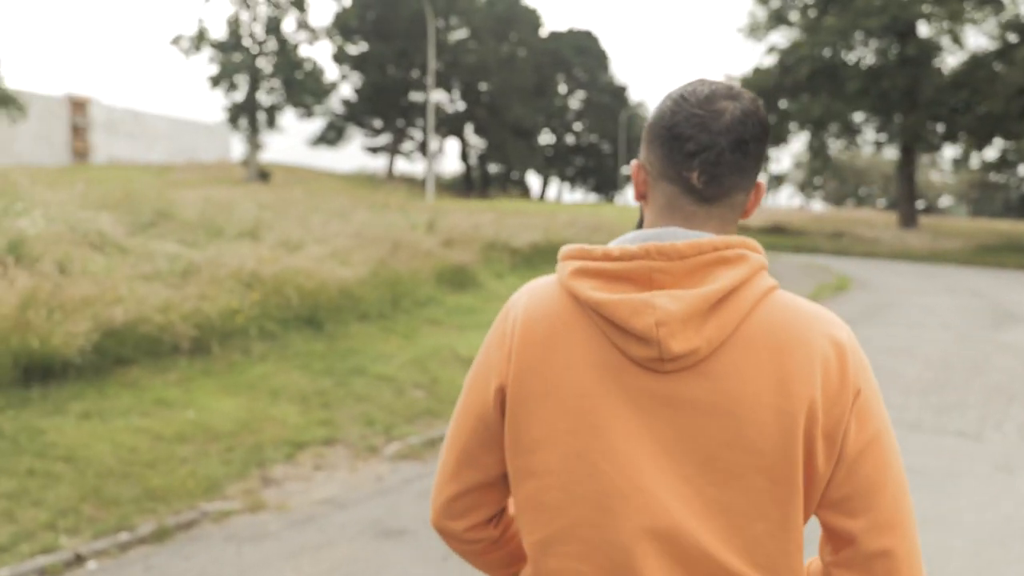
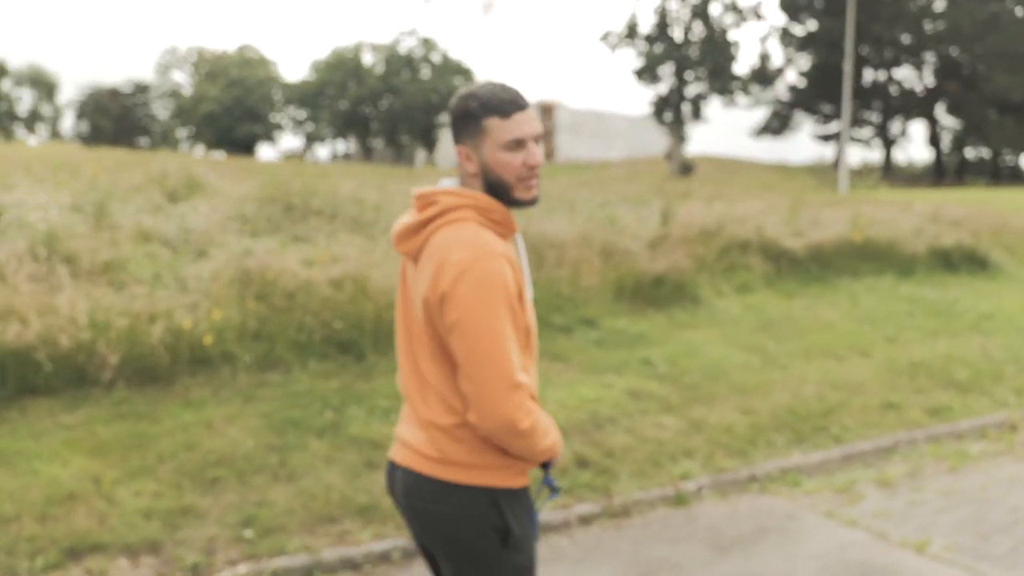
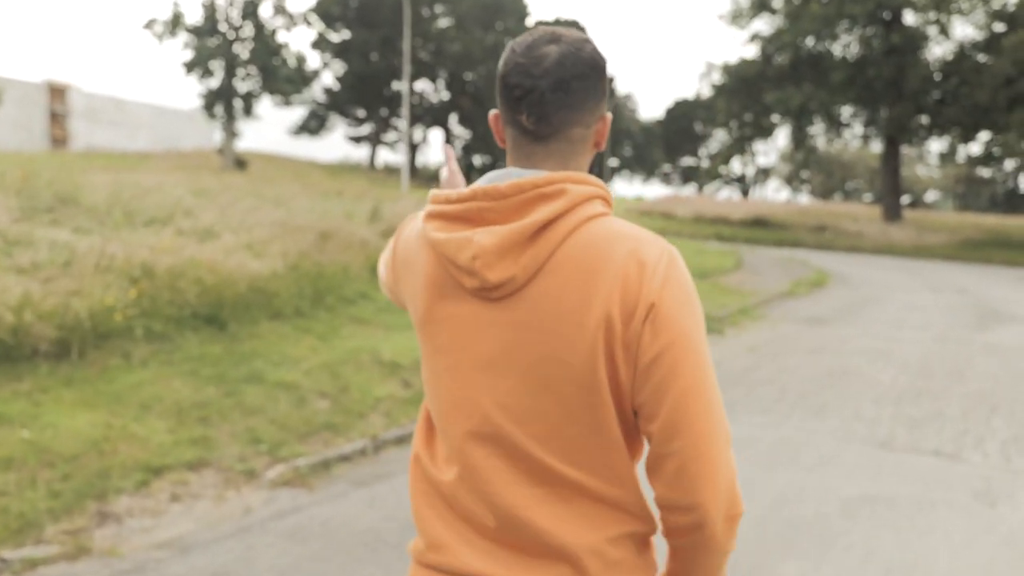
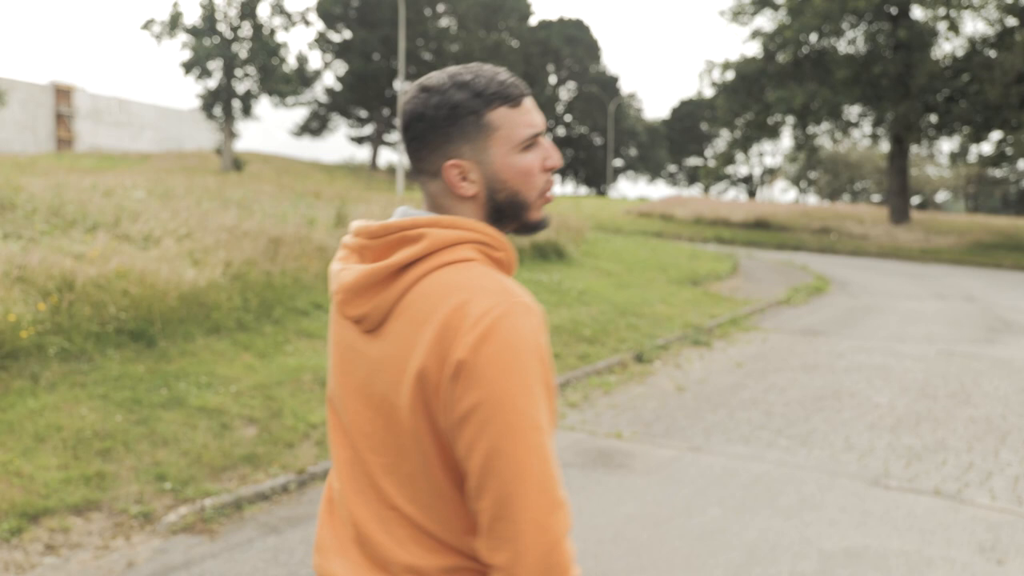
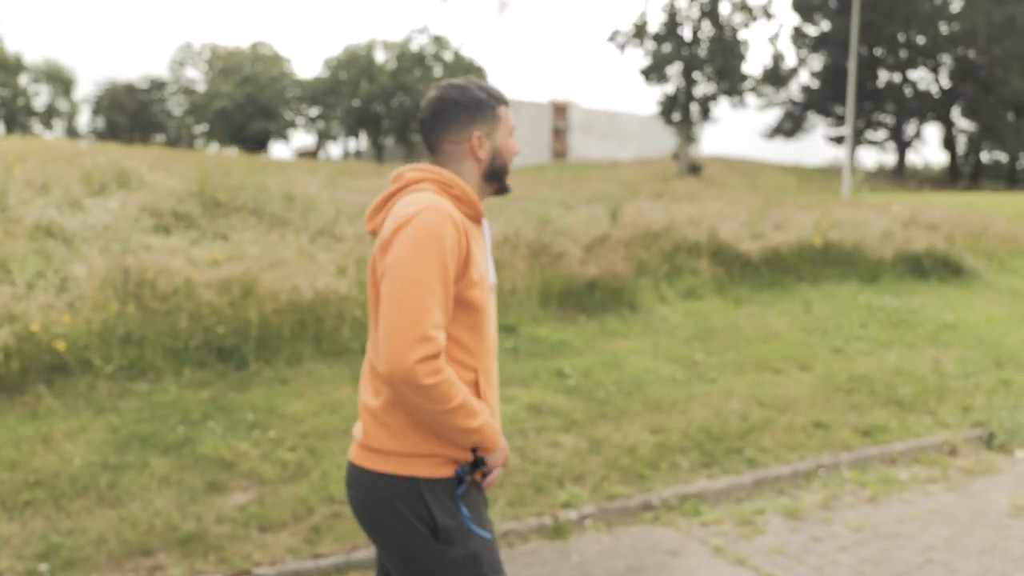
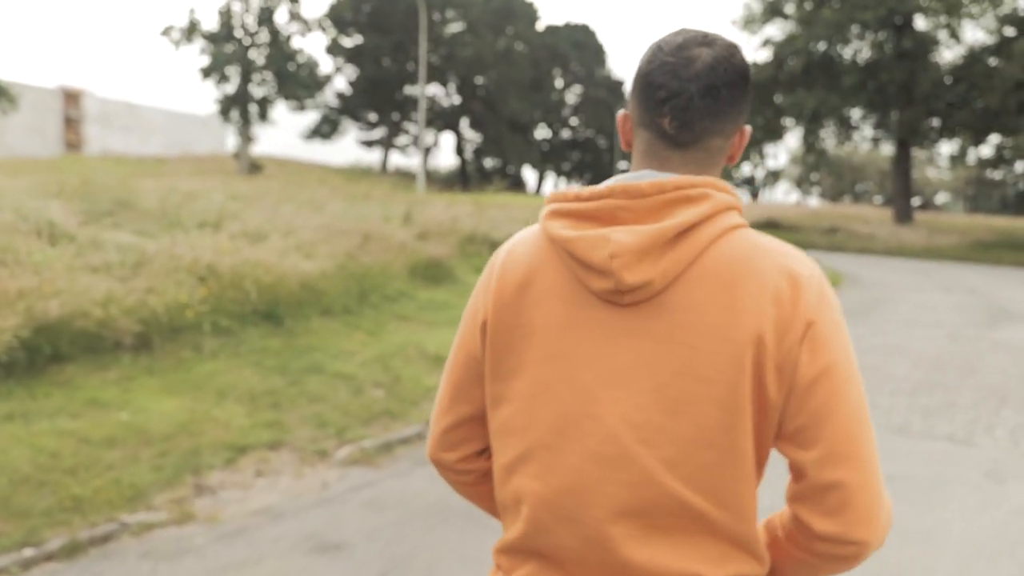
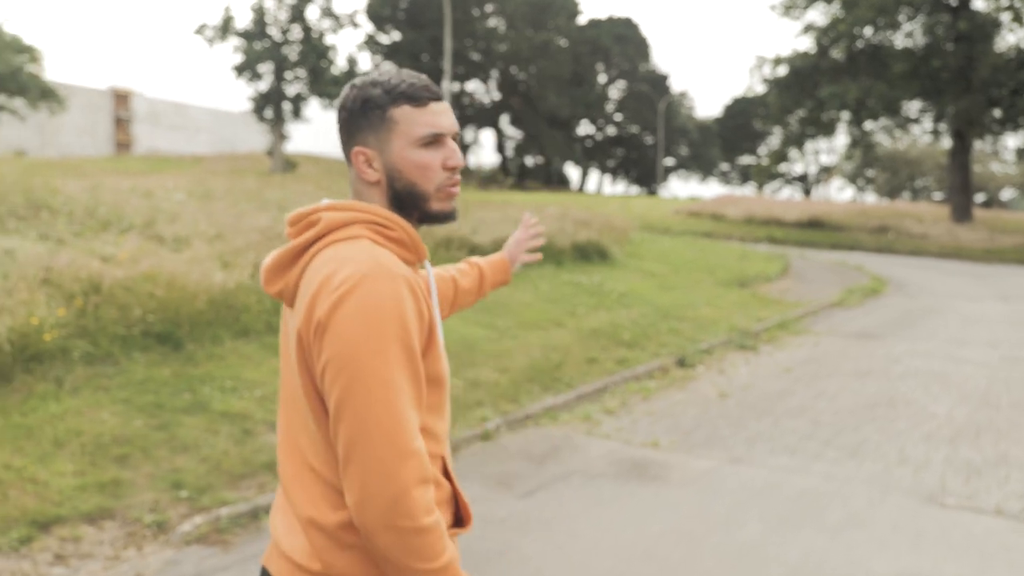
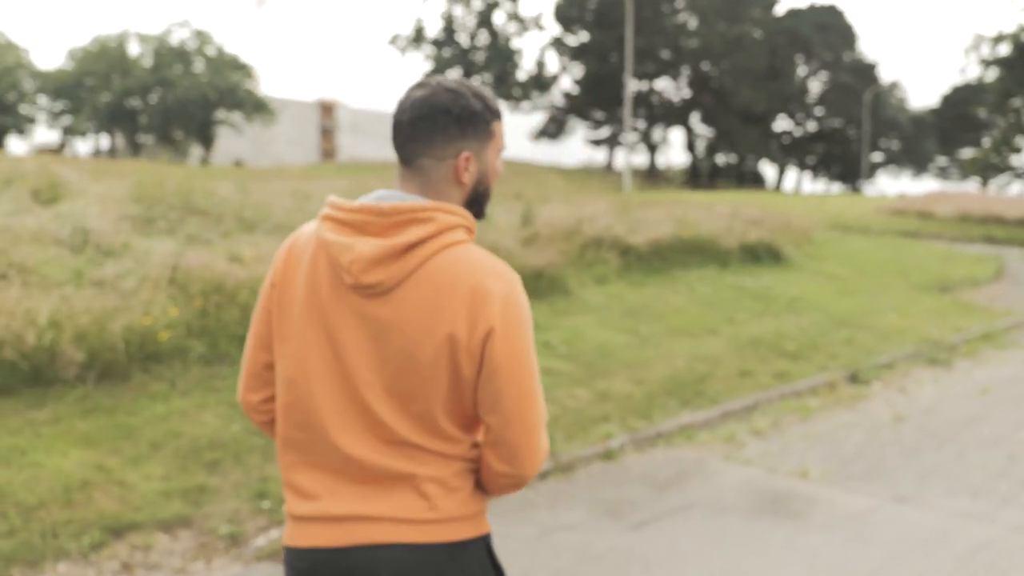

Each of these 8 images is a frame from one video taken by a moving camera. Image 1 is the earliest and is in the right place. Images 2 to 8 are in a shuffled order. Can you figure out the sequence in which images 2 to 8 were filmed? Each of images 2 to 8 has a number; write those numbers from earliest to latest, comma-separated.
6, 3, 4, 7, 8, 2, 5
